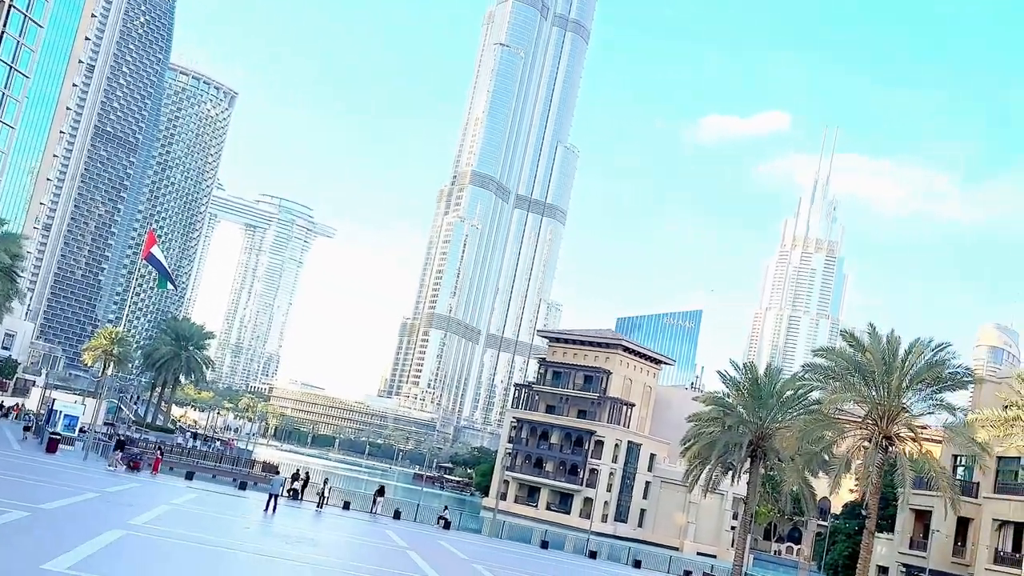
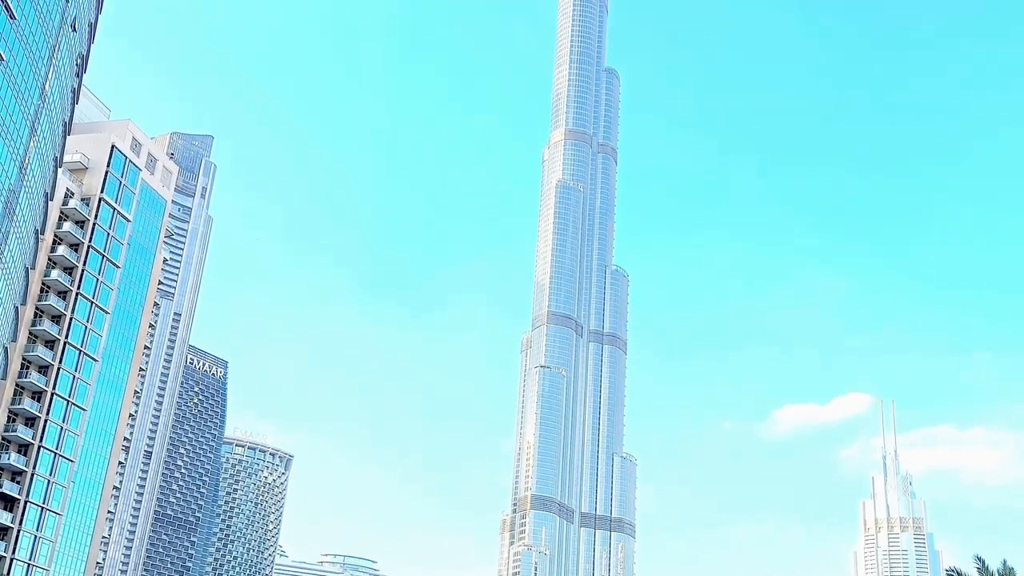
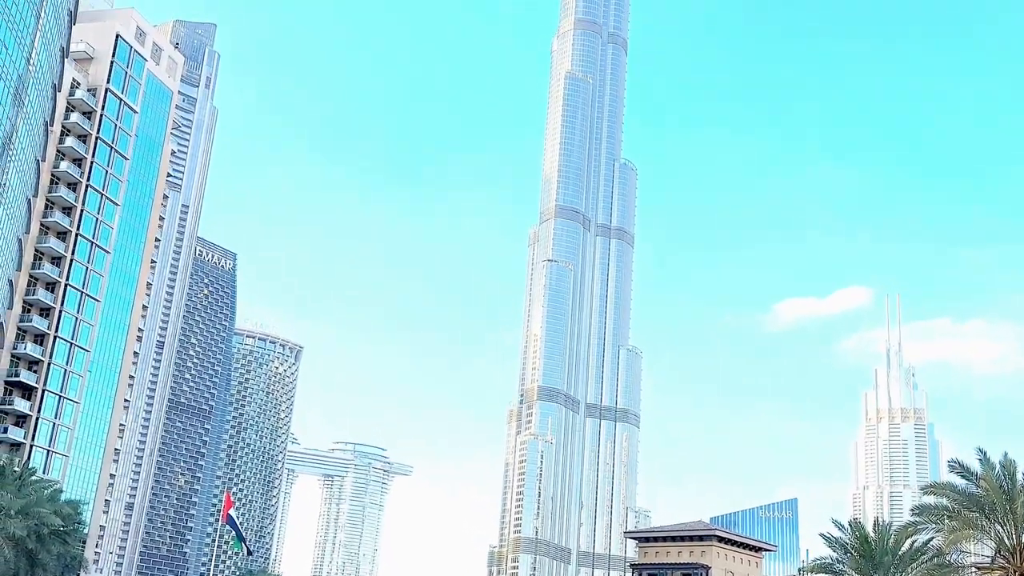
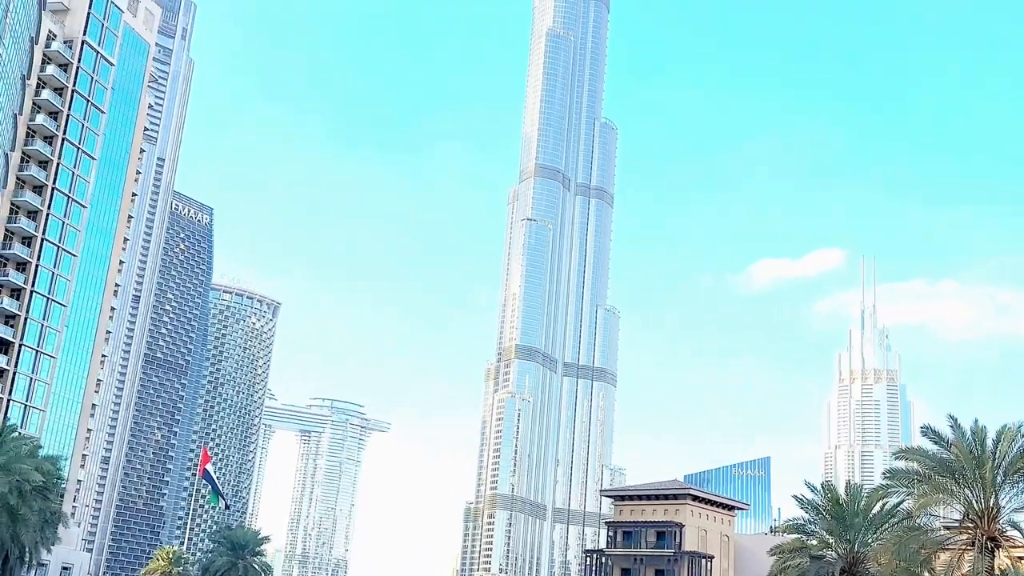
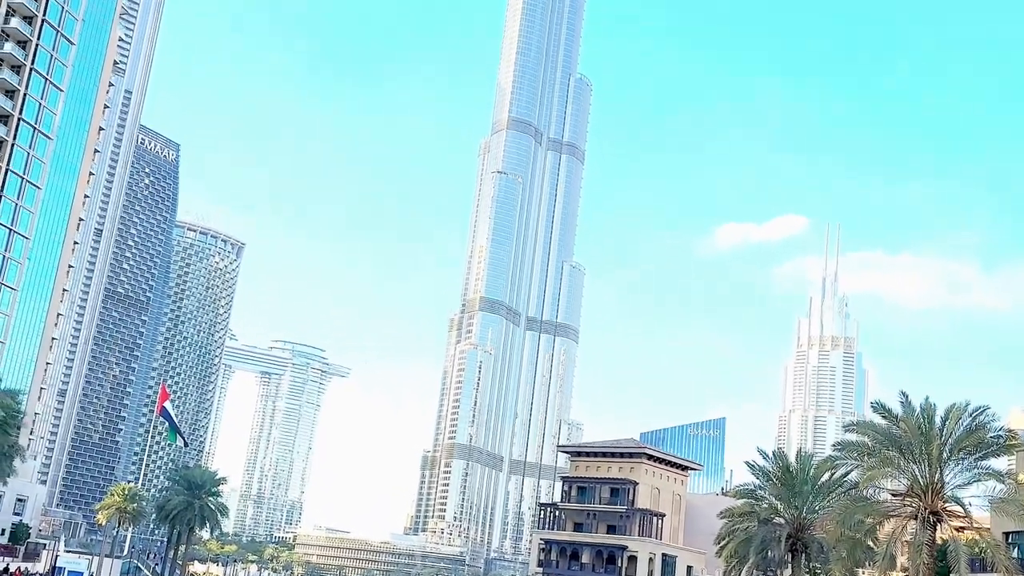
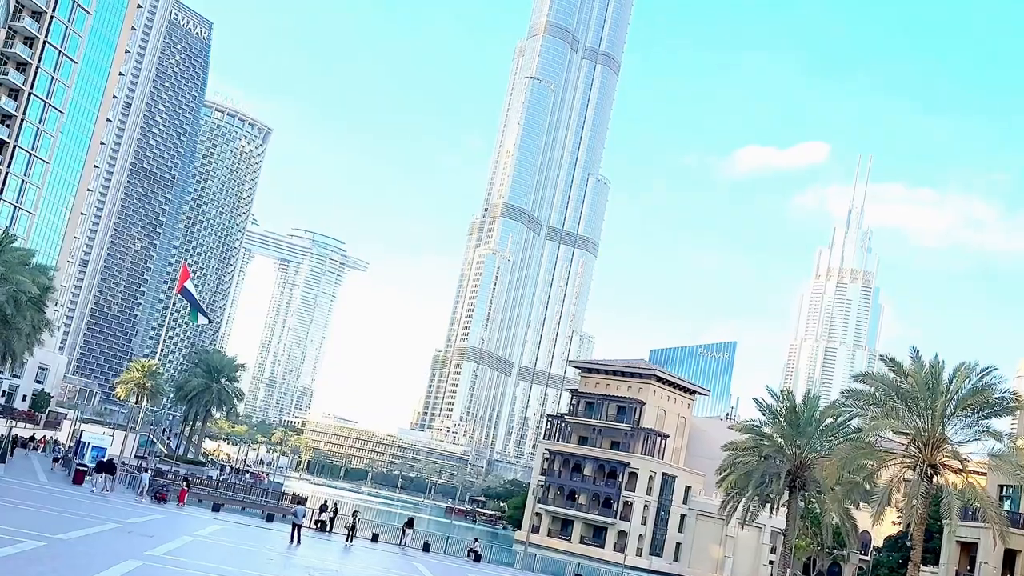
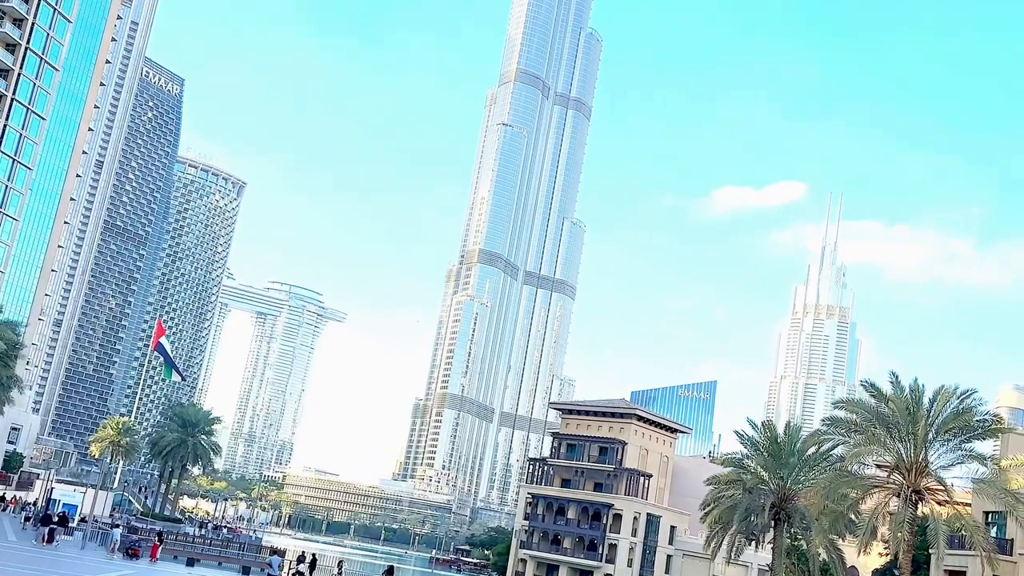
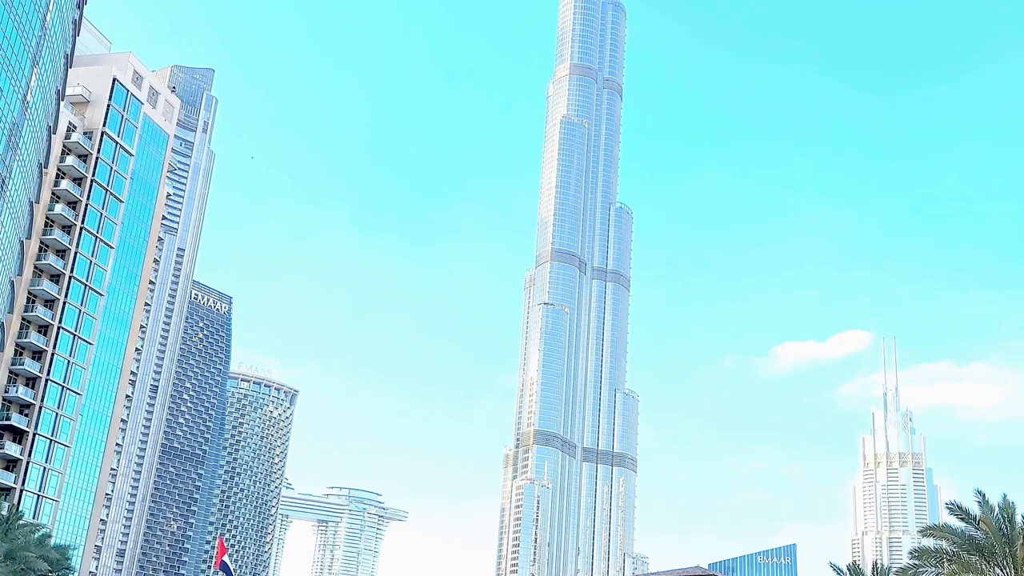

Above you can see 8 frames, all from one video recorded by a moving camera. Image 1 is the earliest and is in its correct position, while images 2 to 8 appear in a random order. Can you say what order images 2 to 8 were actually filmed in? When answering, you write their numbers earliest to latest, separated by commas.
6, 7, 5, 4, 3, 8, 2
